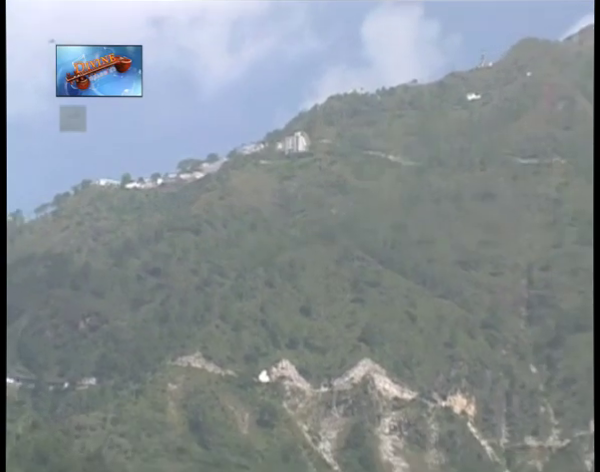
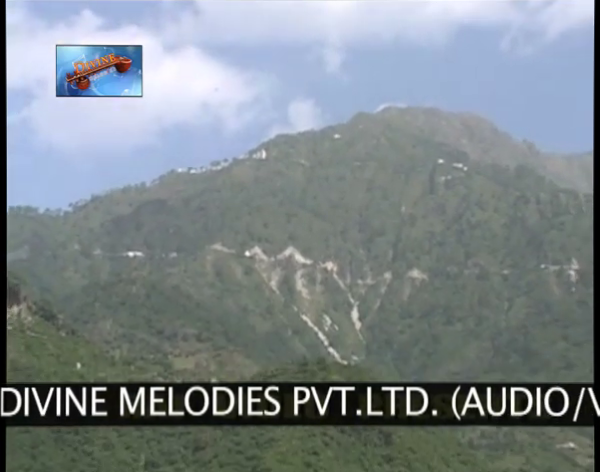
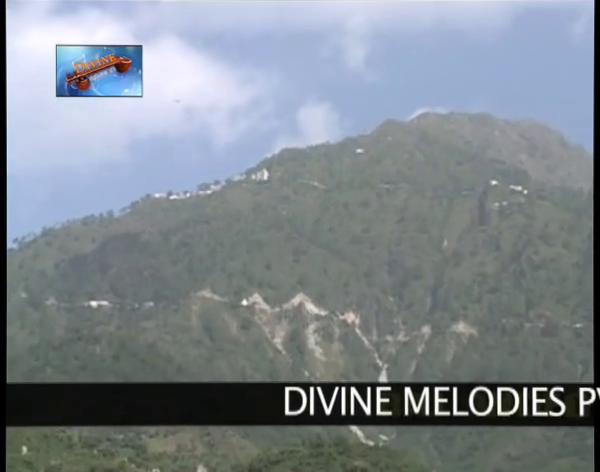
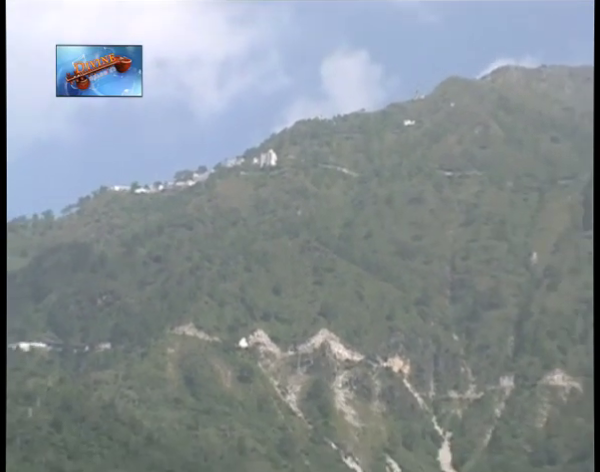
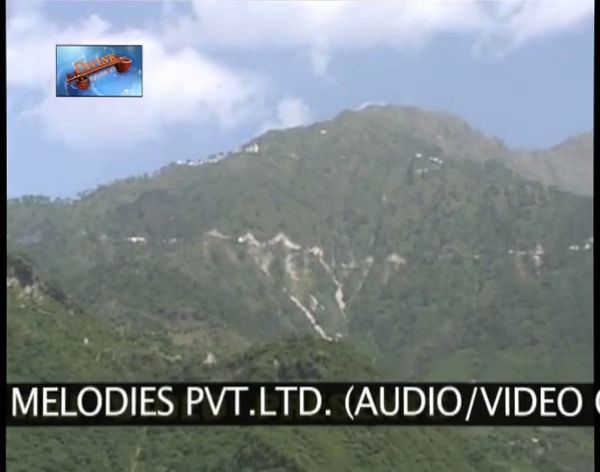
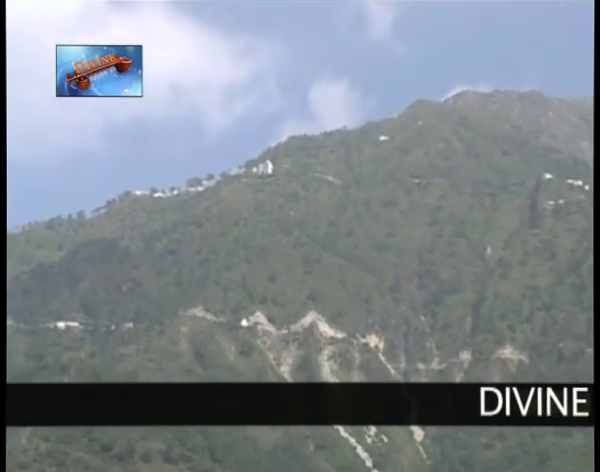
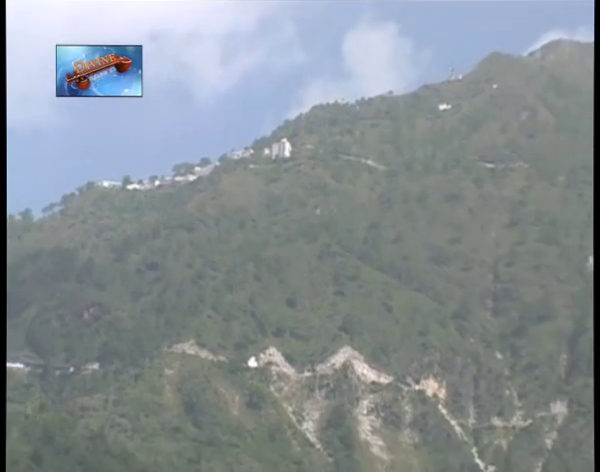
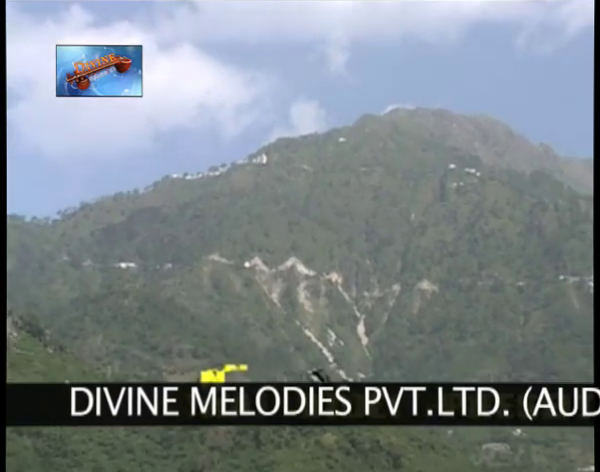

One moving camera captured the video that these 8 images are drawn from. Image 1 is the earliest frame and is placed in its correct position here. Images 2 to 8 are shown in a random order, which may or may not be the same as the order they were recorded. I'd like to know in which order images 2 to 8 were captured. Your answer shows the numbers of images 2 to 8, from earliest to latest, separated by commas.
7, 4, 6, 3, 8, 2, 5
